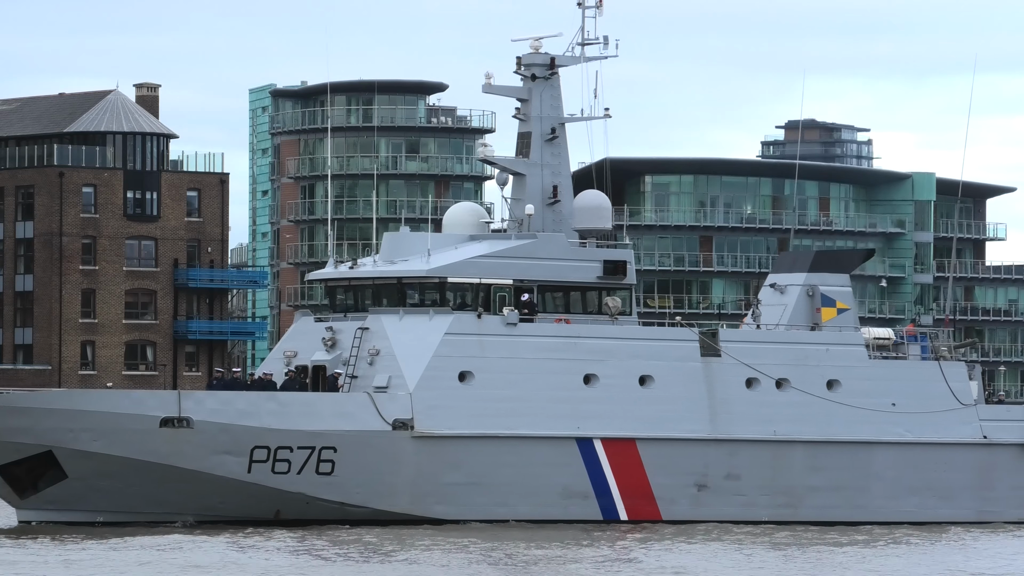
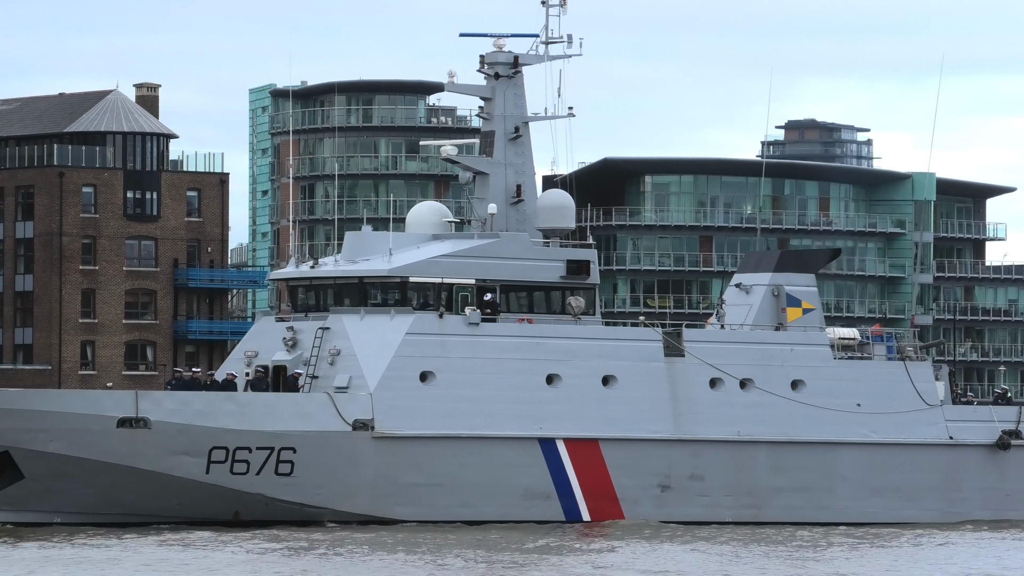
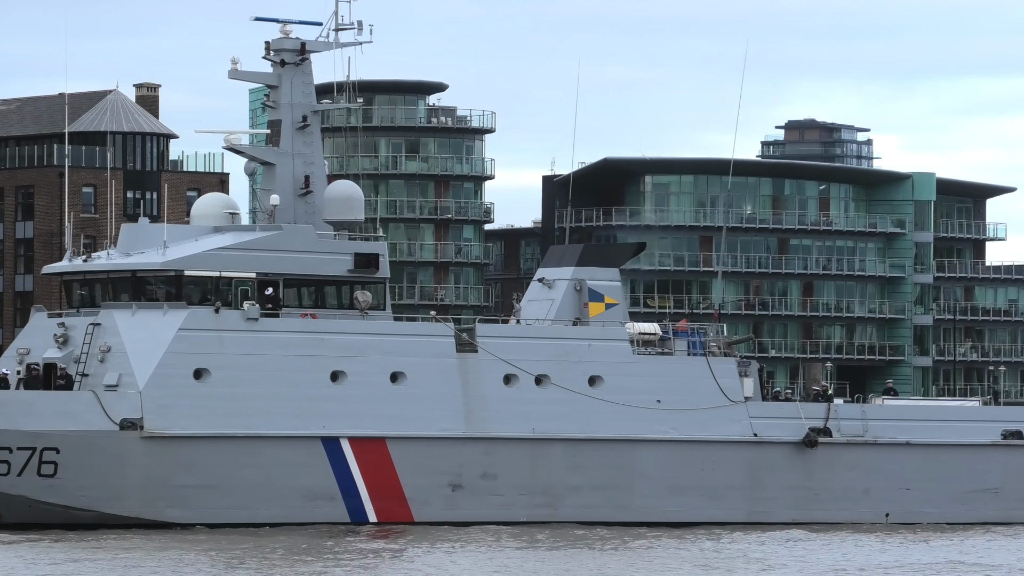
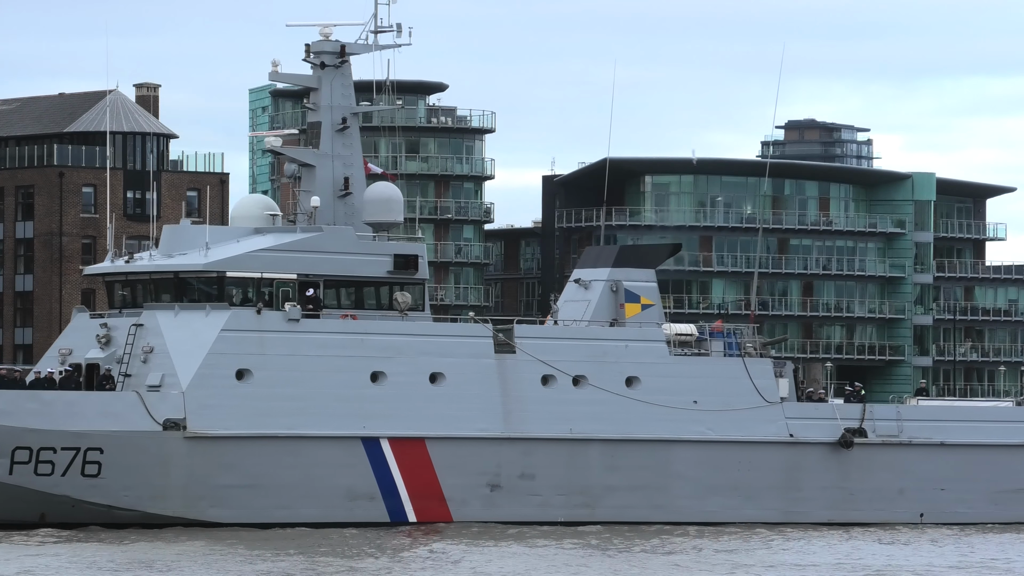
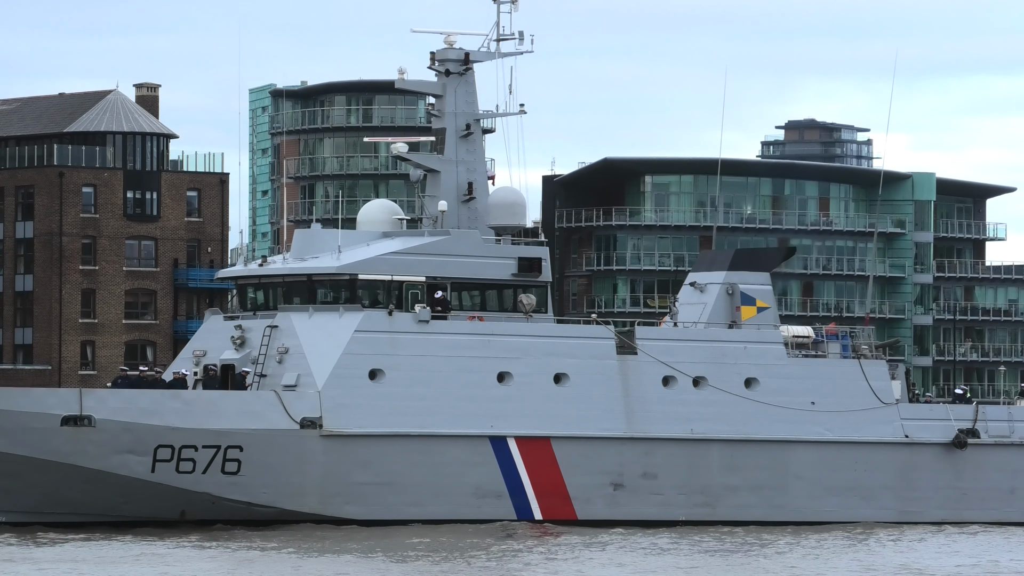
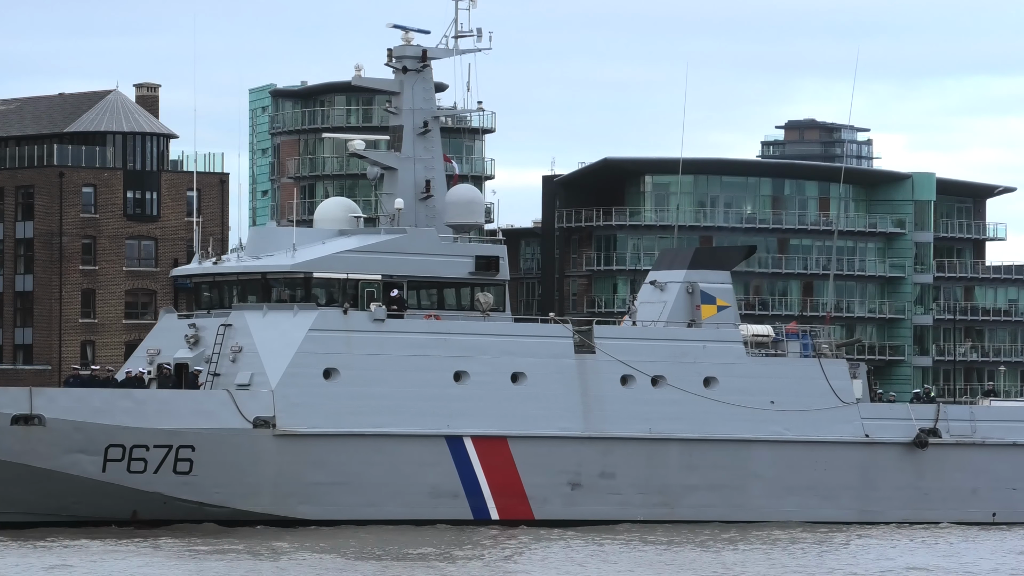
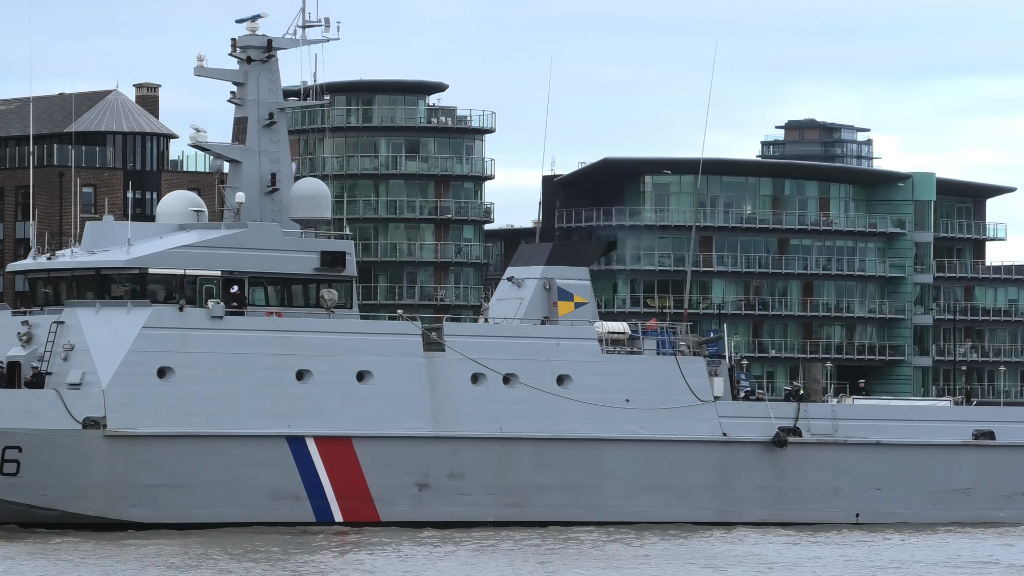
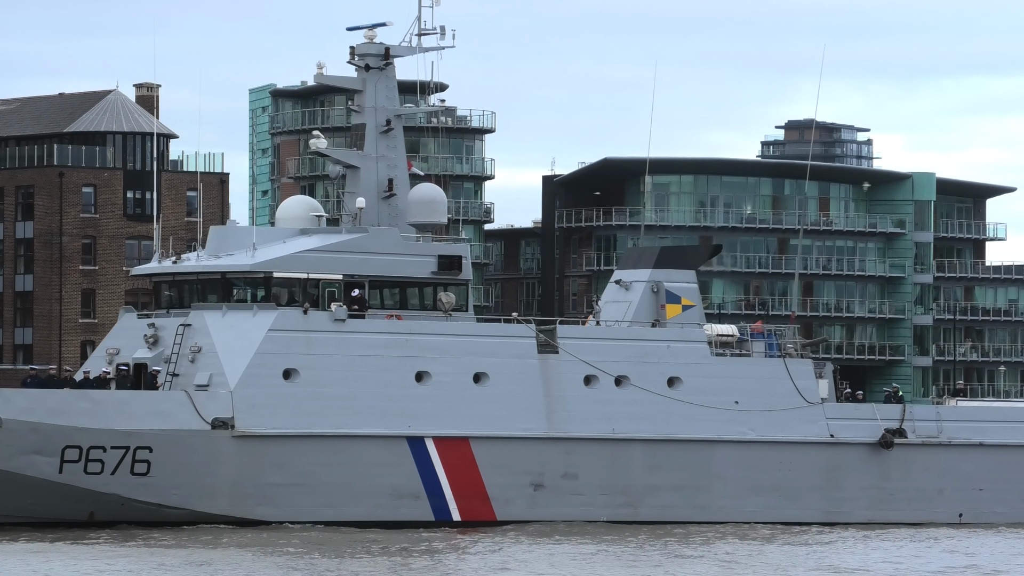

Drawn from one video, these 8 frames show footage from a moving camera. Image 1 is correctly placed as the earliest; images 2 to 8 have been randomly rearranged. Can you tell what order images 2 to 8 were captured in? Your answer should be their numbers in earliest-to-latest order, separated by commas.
2, 5, 6, 8, 4, 3, 7
